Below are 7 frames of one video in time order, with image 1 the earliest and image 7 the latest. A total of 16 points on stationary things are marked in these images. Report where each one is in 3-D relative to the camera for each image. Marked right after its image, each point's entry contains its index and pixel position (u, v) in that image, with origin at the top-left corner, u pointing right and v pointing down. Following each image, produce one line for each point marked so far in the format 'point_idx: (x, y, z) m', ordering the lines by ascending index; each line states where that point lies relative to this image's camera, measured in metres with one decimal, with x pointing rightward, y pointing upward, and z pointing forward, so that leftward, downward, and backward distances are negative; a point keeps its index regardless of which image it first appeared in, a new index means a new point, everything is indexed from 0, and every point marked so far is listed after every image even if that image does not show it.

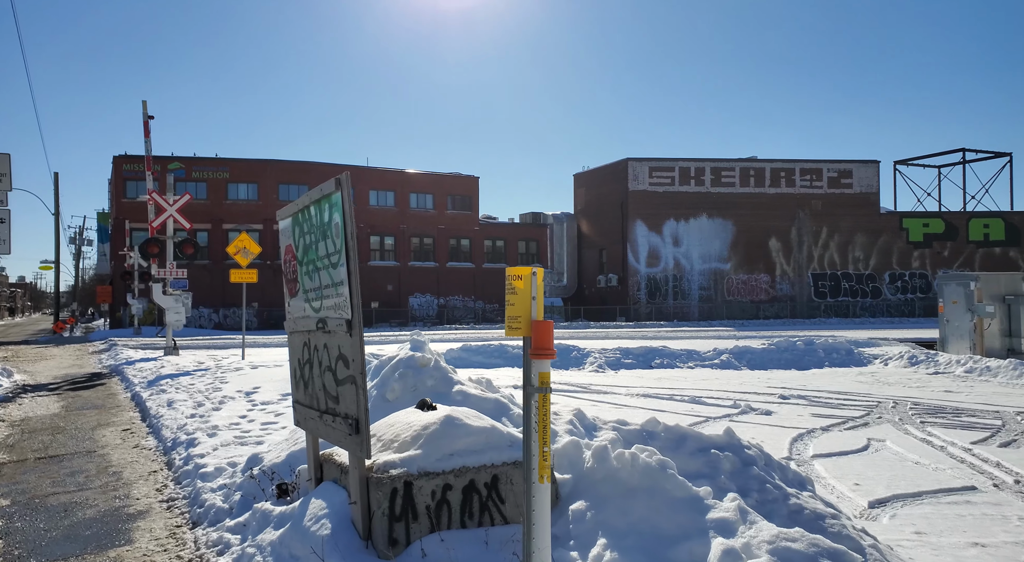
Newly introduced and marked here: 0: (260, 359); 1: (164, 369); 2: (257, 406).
0: (-5.7, -1.8, +16.5) m
1: (-7.2, -1.9, +15.1) m
2: (-3.0, -1.5, +8.6) m
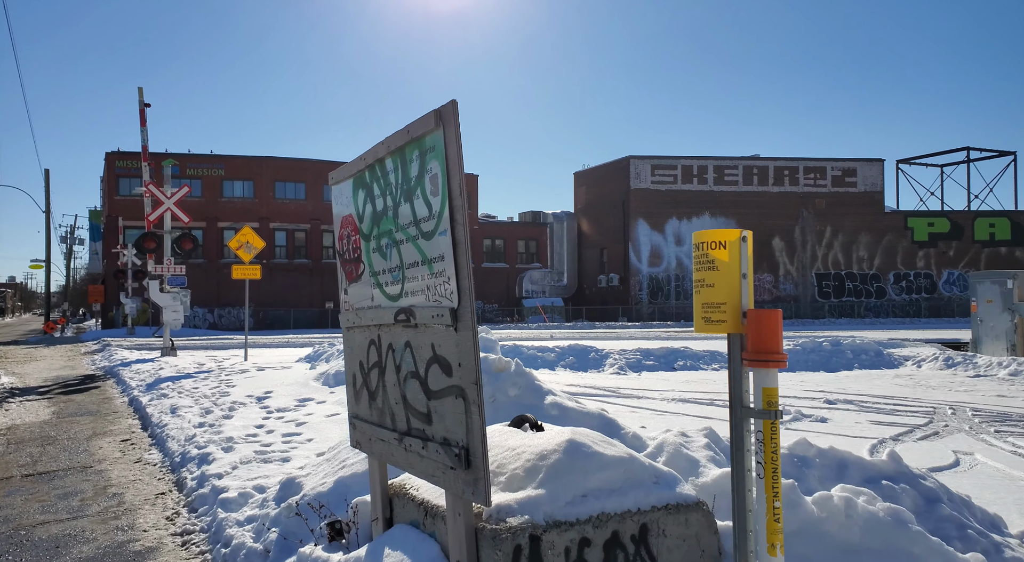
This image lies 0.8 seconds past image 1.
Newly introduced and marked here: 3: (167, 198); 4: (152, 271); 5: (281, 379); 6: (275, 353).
0: (-5.3, -1.7, +15.6) m
1: (-6.8, -1.8, +14.2) m
2: (-2.6, -1.4, +7.7) m
3: (-9.1, +2.2, +19.1) m
4: (-9.7, +0.3, +19.4) m
5: (-3.5, -1.5, +11.0) m
6: (-6.1, -1.9, +18.8) m
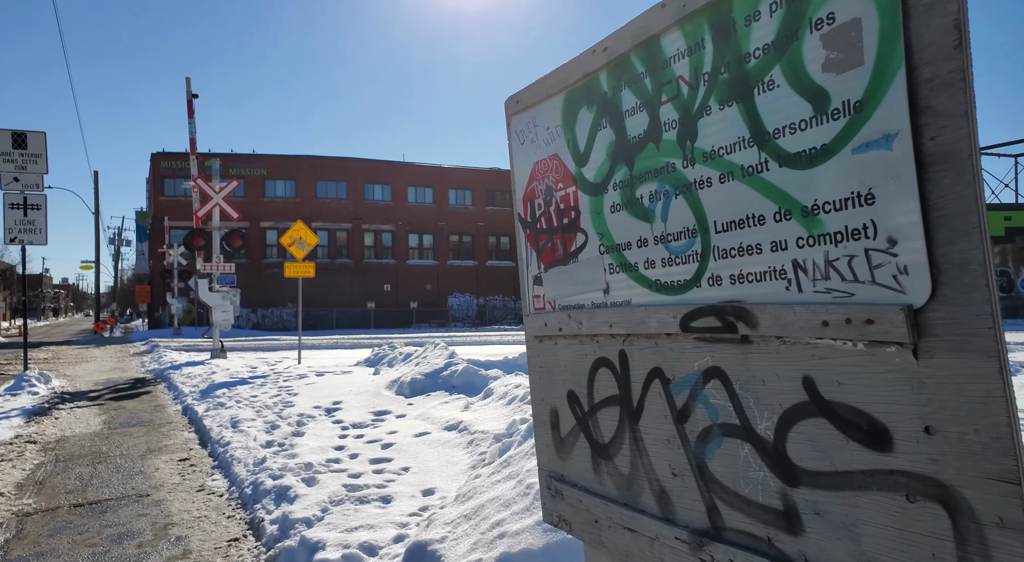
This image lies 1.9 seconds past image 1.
0: (-3.9, -1.7, +14.7) m
1: (-5.5, -1.8, +13.4) m
2: (-1.5, -1.4, +6.7) m
3: (-7.5, +2.2, +18.3) m
4: (-8.0, +0.3, +18.7) m
5: (-2.3, -1.4, +10.0) m
6: (-4.5, -1.8, +17.9) m
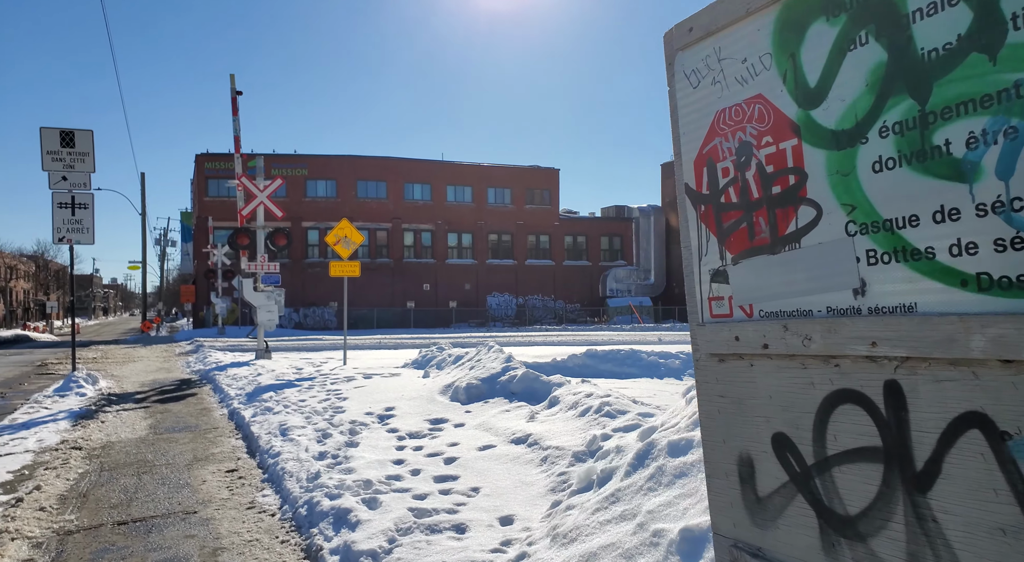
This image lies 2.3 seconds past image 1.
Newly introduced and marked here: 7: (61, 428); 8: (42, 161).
0: (-2.9, -1.7, +14.4) m
1: (-4.5, -1.8, +13.1) m
2: (-0.9, -1.4, +6.2) m
3: (-6.3, +2.2, +18.1) m
4: (-6.8, +0.3, +18.5) m
5: (-1.5, -1.4, +9.5) m
6: (-3.3, -1.8, +17.6) m
7: (-5.7, -1.9, +9.1) m
8: (-8.9, +2.3, +13.7) m
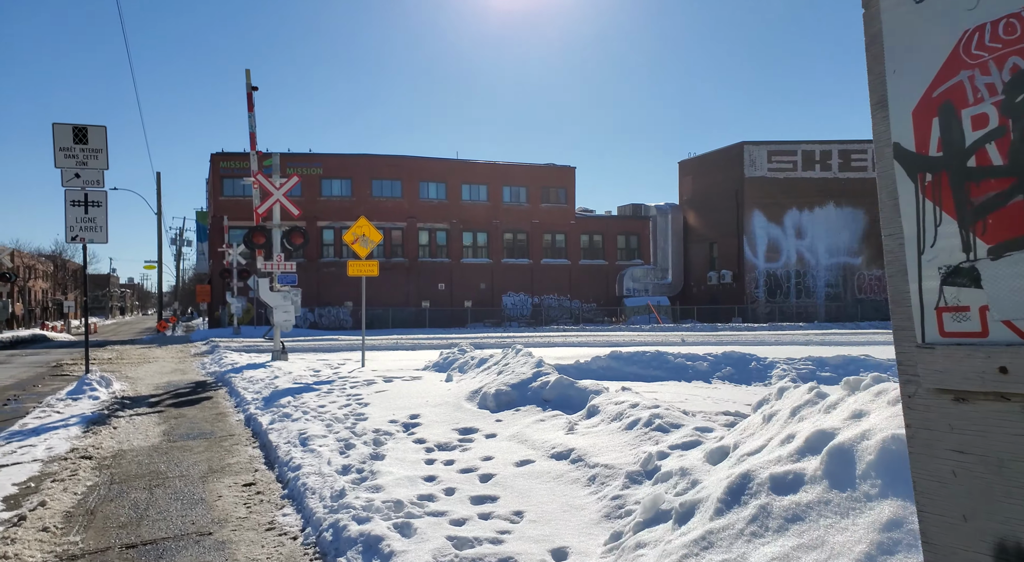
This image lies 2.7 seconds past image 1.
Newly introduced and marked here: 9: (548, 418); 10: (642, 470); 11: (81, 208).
0: (-2.4, -1.7, +13.9) m
1: (-4.1, -1.8, +12.7) m
2: (-0.6, -1.4, +5.8) m
3: (-5.8, +2.2, +17.8) m
4: (-6.3, +0.3, +18.2) m
5: (-1.1, -1.4, +9.1) m
6: (-2.8, -1.8, +17.2) m
7: (-5.3, -1.9, +8.8) m
8: (-8.5, +2.3, +13.4) m
9: (+0.3, -1.2, +6.6) m
10: (+0.8, -1.1, +4.3) m
11: (-8.1, +1.4, +13.7) m
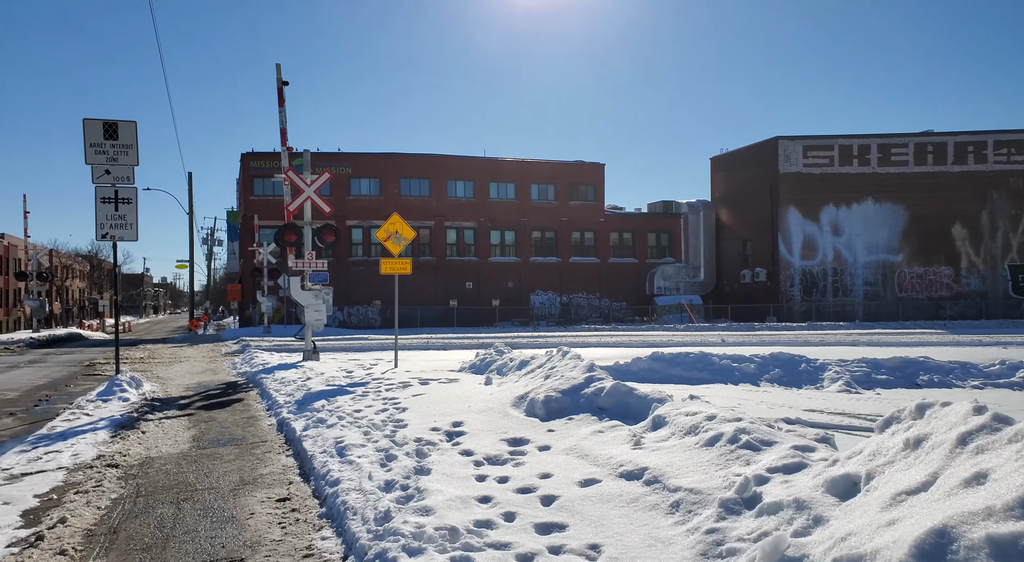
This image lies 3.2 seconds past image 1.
0: (-1.7, -1.7, +13.5) m
1: (-3.4, -1.7, +12.3) m
2: (-0.2, -1.4, +5.2) m
3: (-4.9, +2.3, +17.4) m
4: (-5.4, +0.3, +17.8) m
5: (-0.6, -1.4, +8.5) m
6: (-2.0, -1.8, +16.7) m
7: (-4.8, -1.8, +8.4) m
8: (-7.7, +2.3, +13.1) m
9: (+0.8, -1.2, +6.0) m
10: (+1.1, -1.1, +3.7) m
11: (-7.4, +1.4, +13.4) m
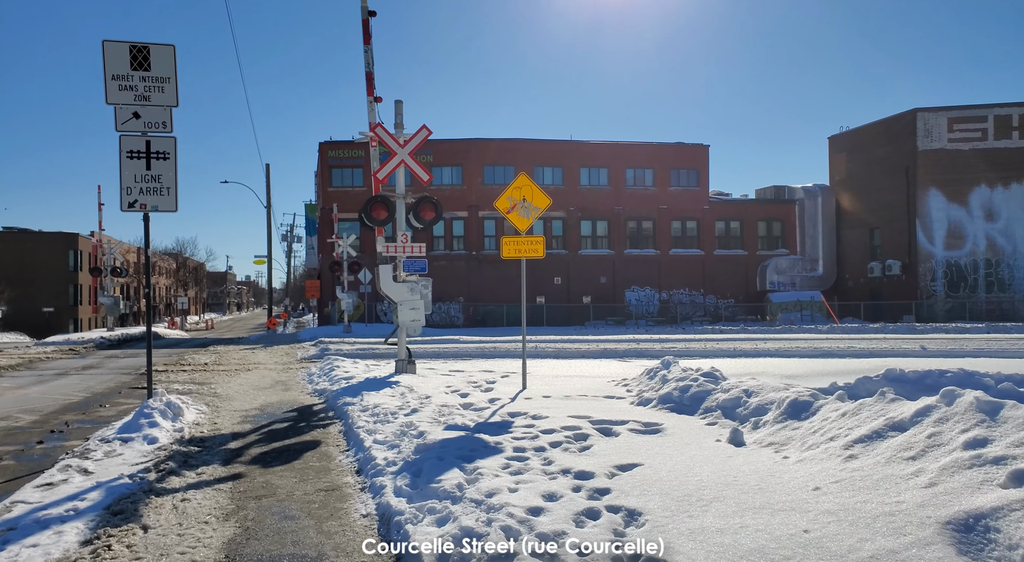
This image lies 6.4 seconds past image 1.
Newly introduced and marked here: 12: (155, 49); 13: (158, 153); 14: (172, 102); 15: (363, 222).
0: (+0.8, -1.5, +9.1) m
1: (-1.0, -1.6, +8.1) m
2: (+1.5, -1.2, +0.8) m
3: (-2.0, +2.5, +13.4) m
4: (-2.5, +0.5, +13.9) m
5: (+1.4, -1.3, +4.1) m
6: (+0.8, -1.6, +12.4) m
7: (-2.8, -1.7, +4.4) m
8: (-5.3, +2.5, +9.4) m
9: (+2.5, -1.1, +1.5) m
10: (+2.6, -0.9, -0.9) m
11: (-4.9, +1.6, +9.6) m
12: (-4.7, +3.1, +9.6) m
13: (-4.7, +1.7, +9.7) m
14: (-4.5, +2.4, +9.6) m
15: (-2.8, +1.1, +13.4) m
